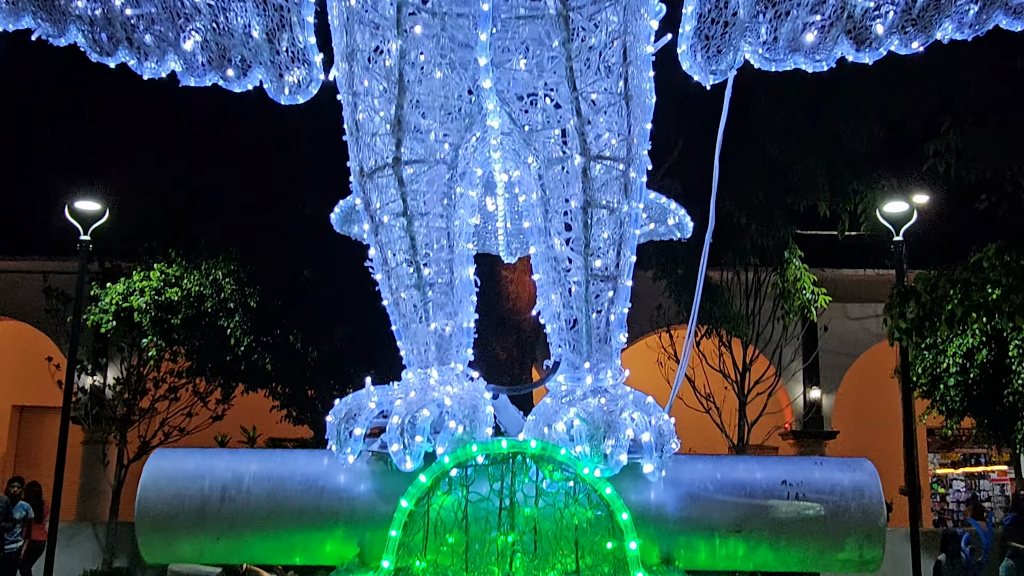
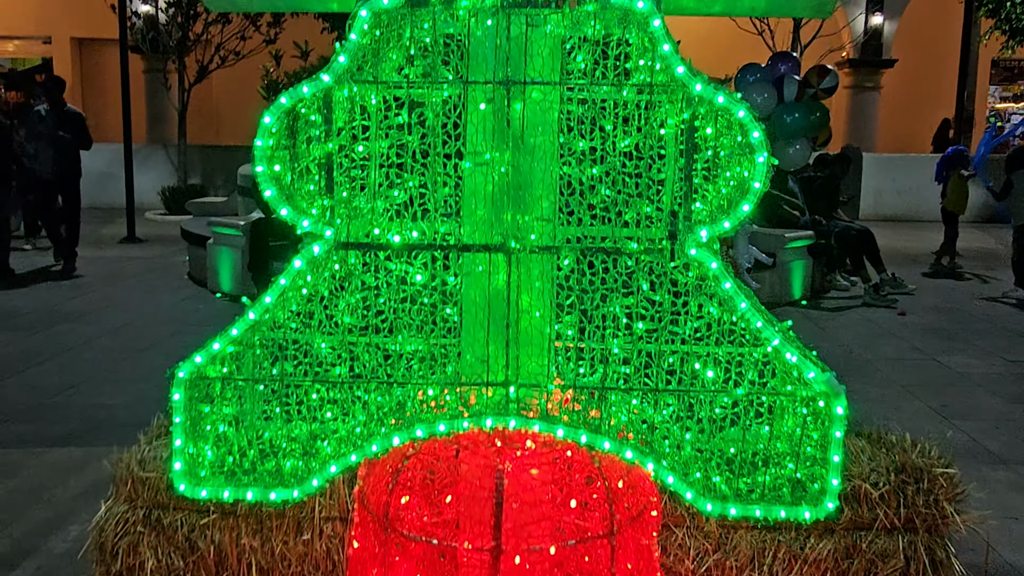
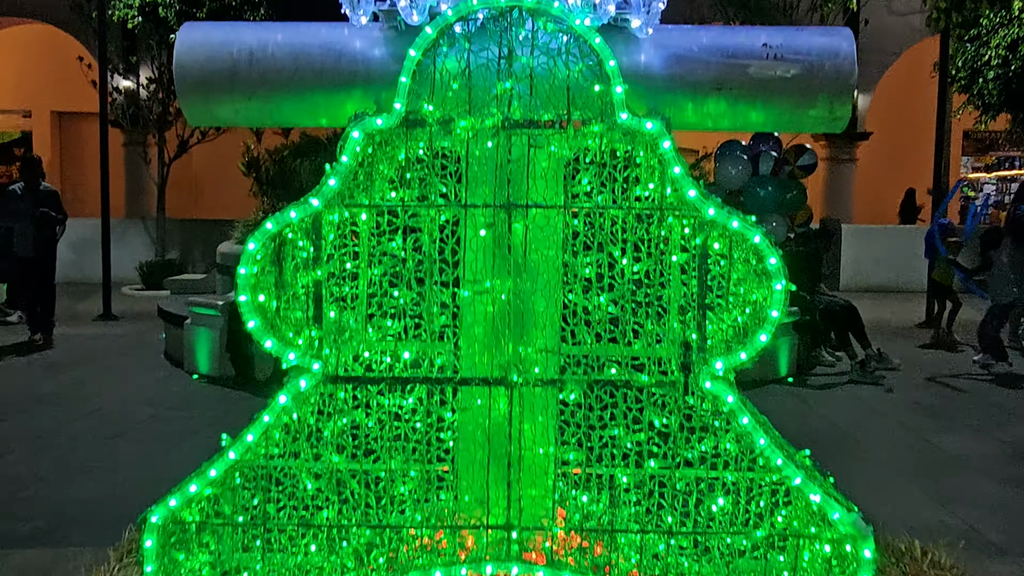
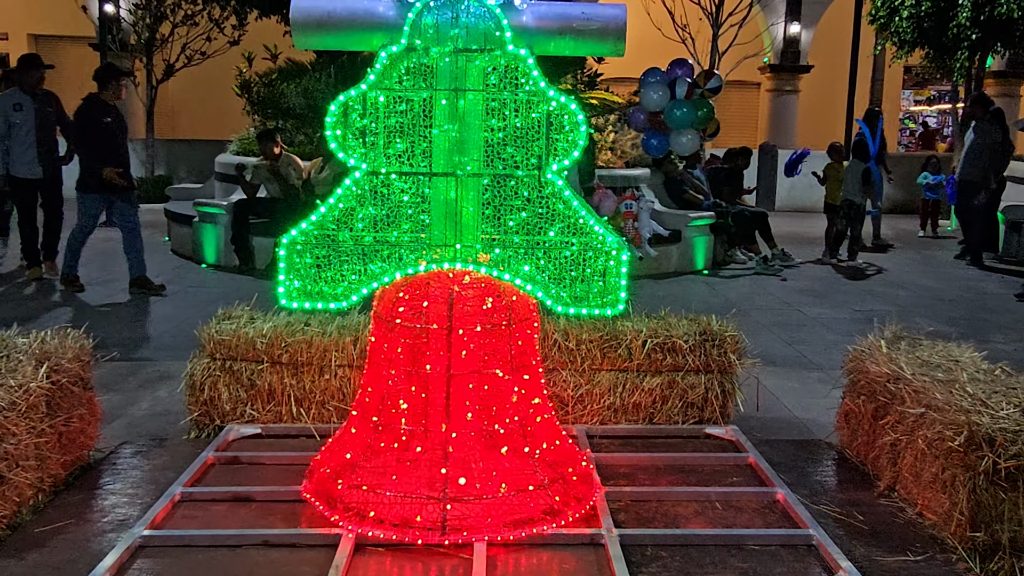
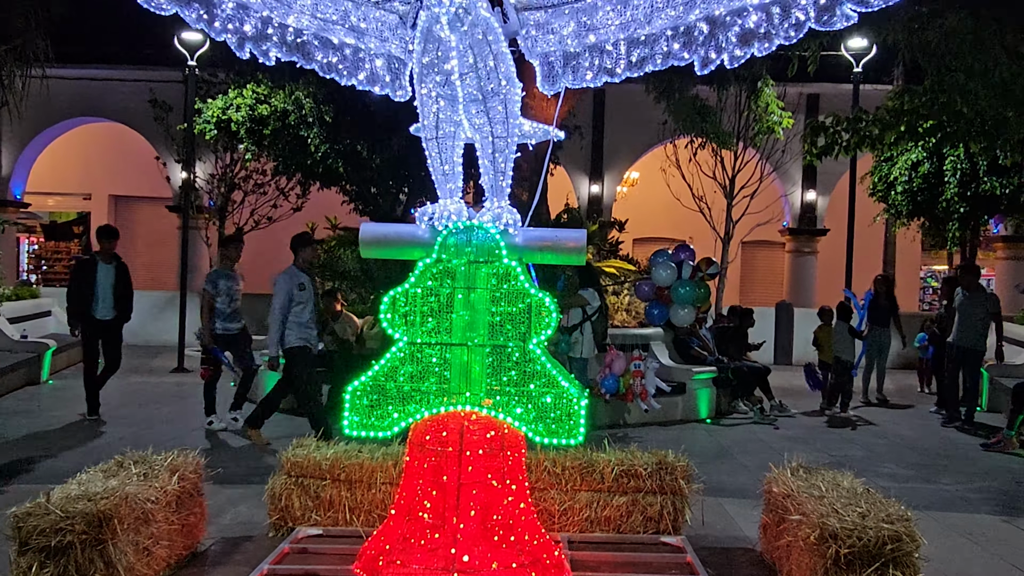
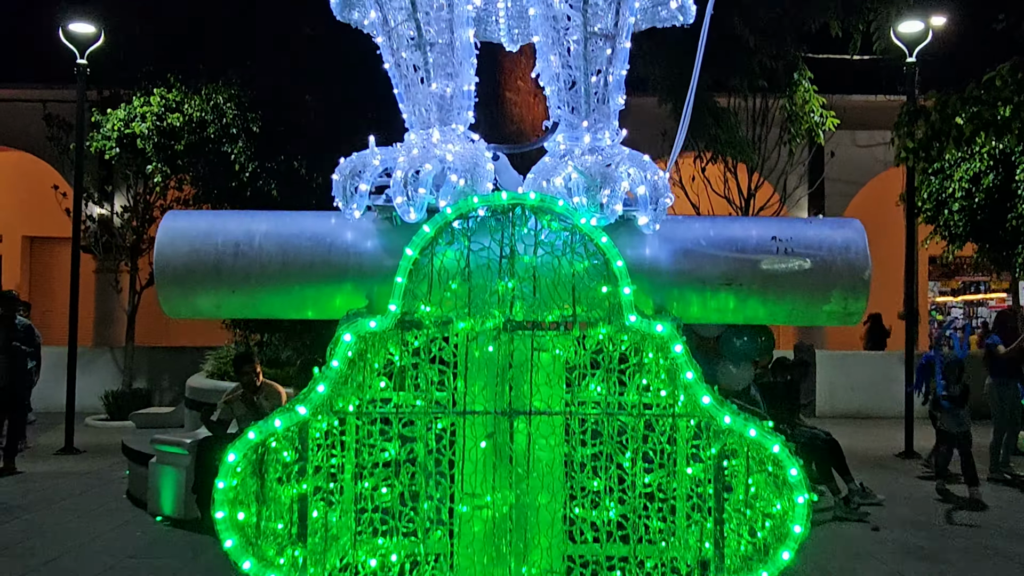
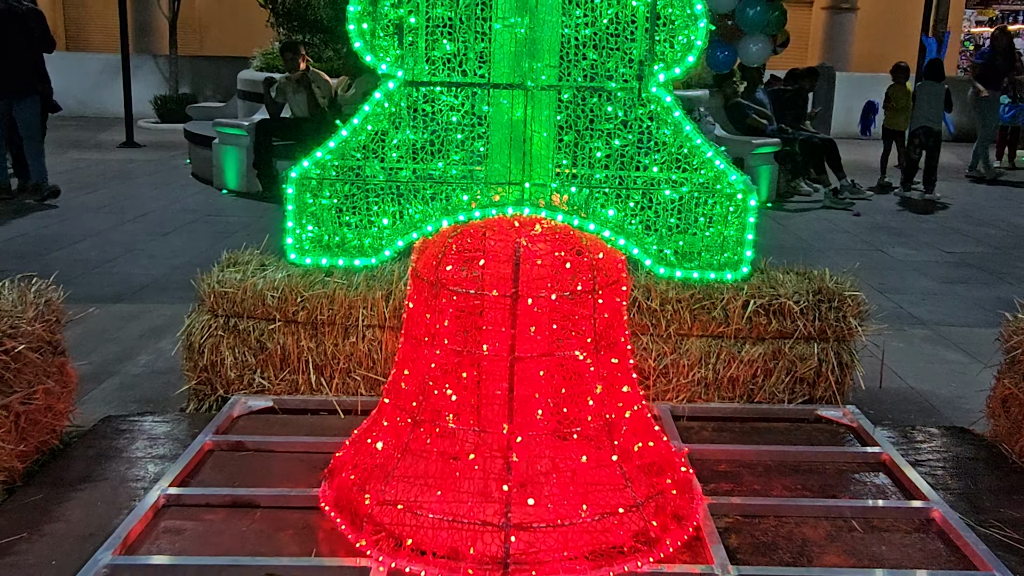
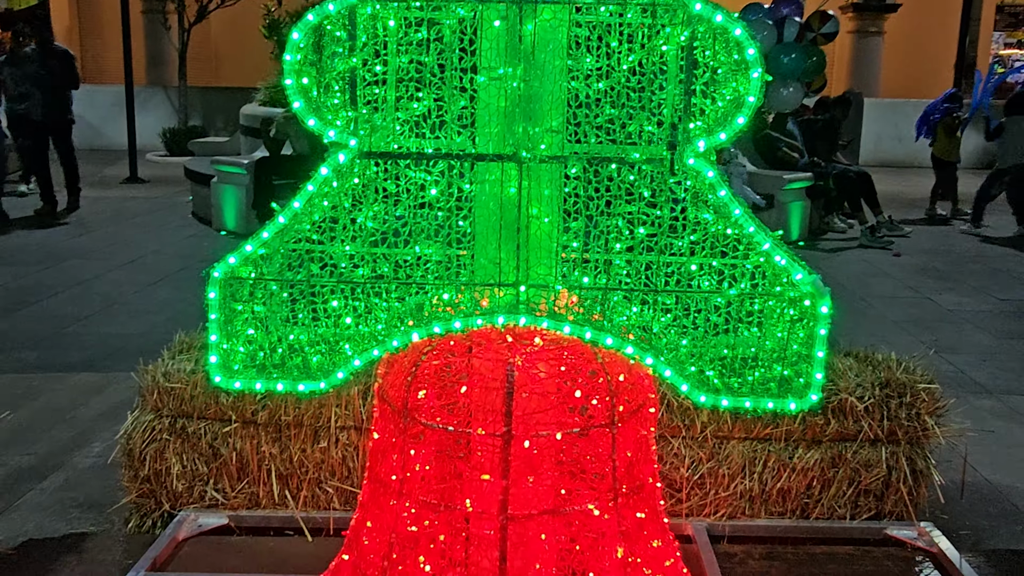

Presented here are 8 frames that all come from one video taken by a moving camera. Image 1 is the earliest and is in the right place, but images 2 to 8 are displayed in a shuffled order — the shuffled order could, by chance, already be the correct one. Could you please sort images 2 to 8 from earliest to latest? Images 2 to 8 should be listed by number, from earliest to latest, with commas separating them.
6, 3, 2, 8, 7, 4, 5
